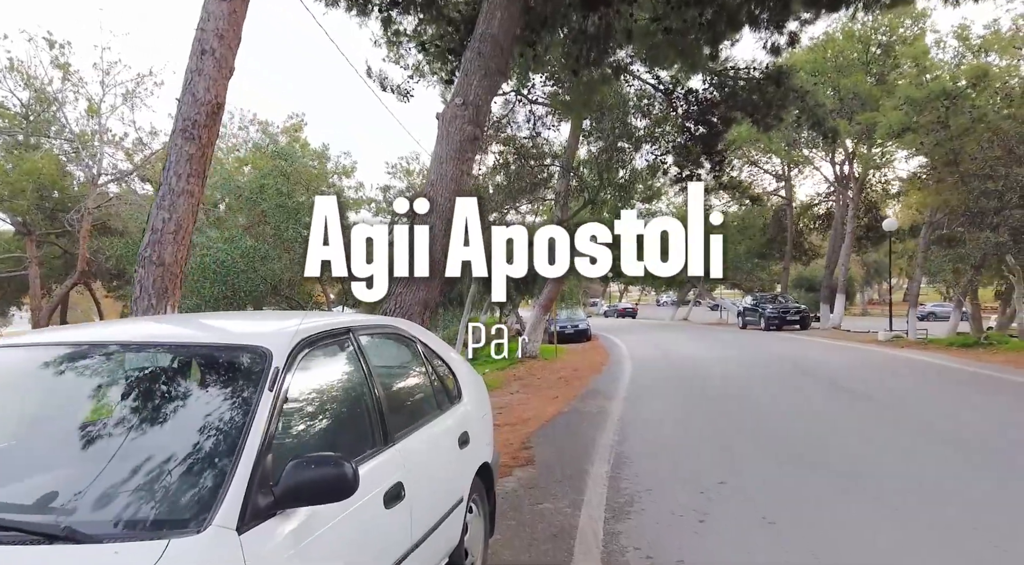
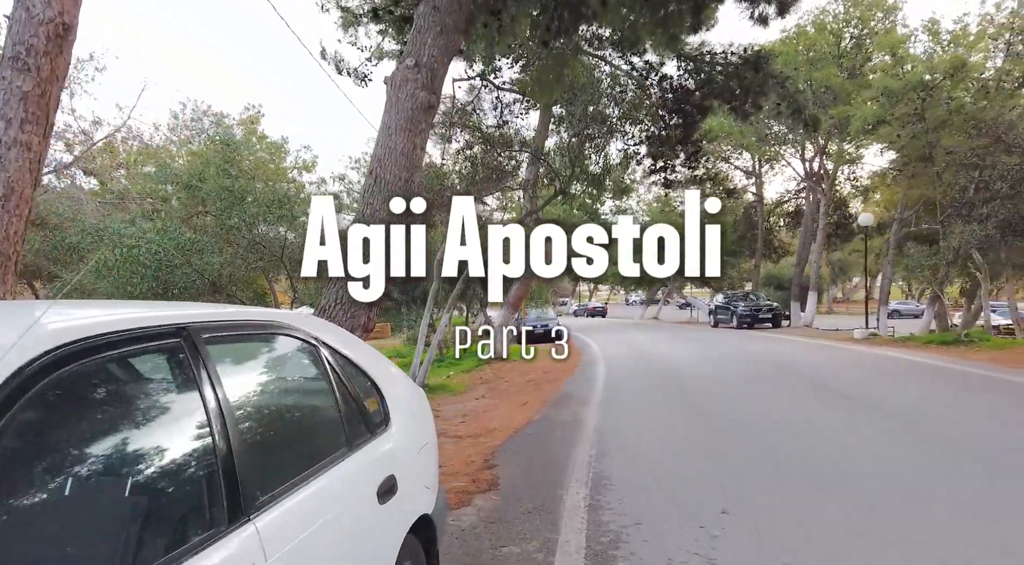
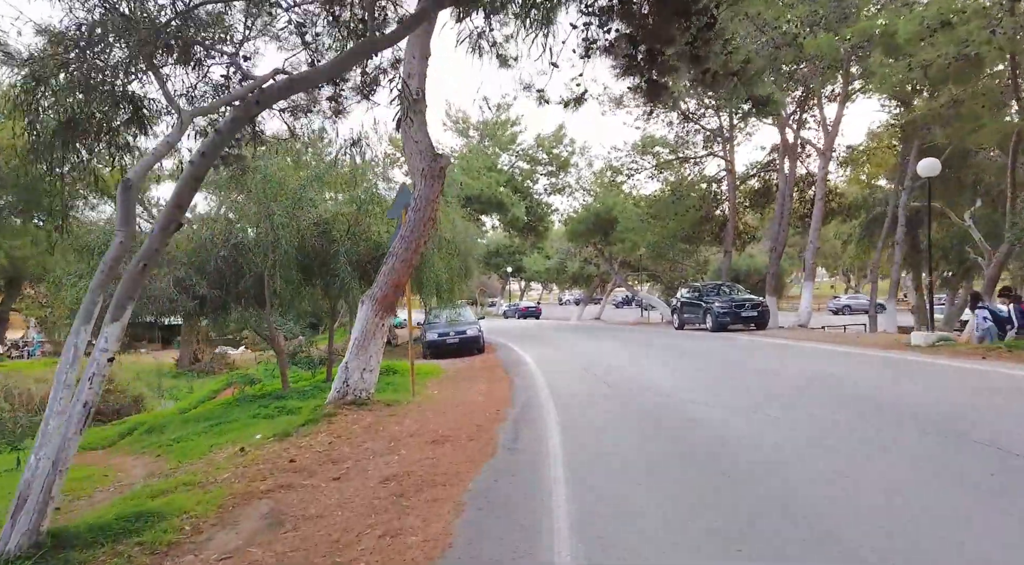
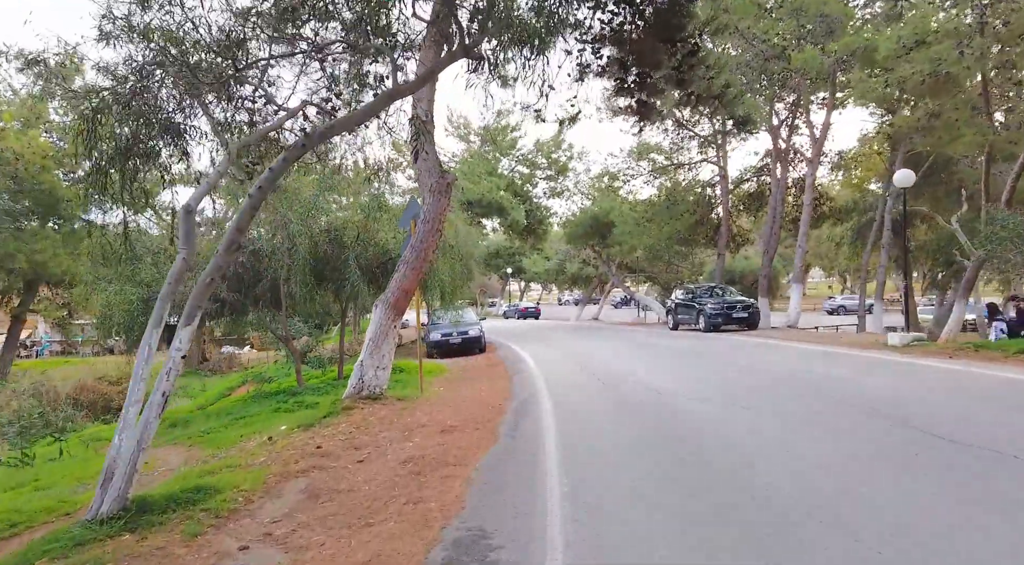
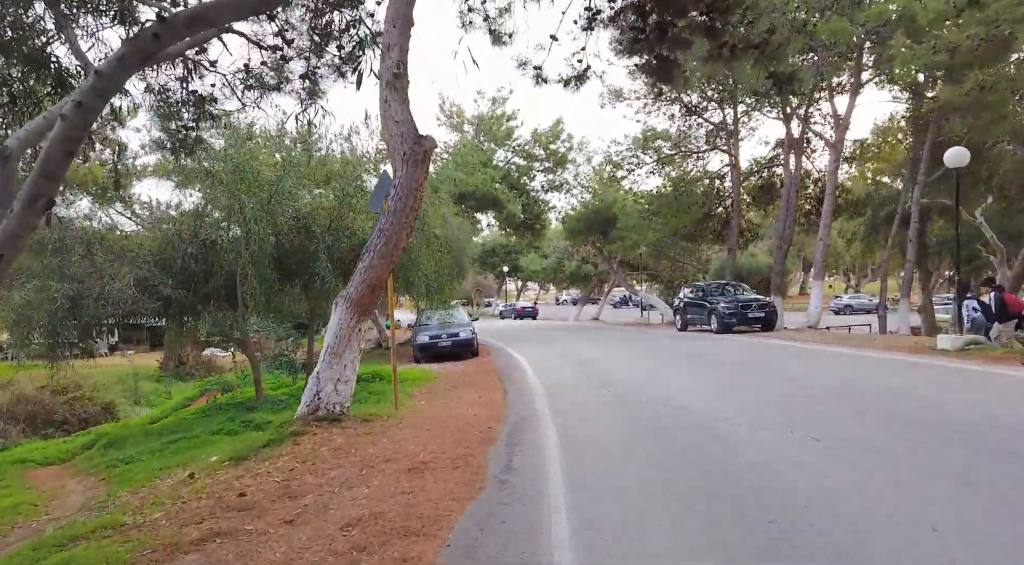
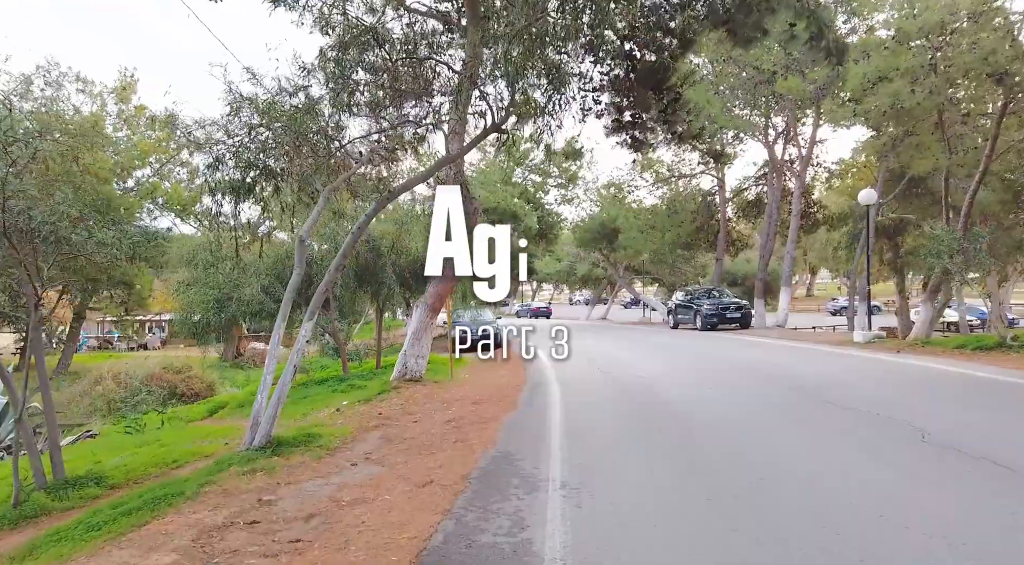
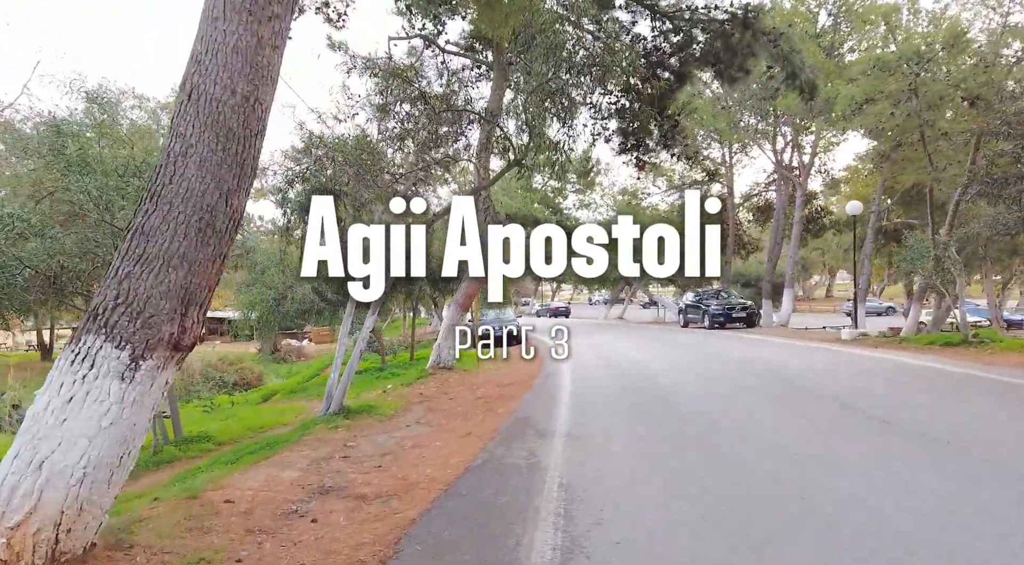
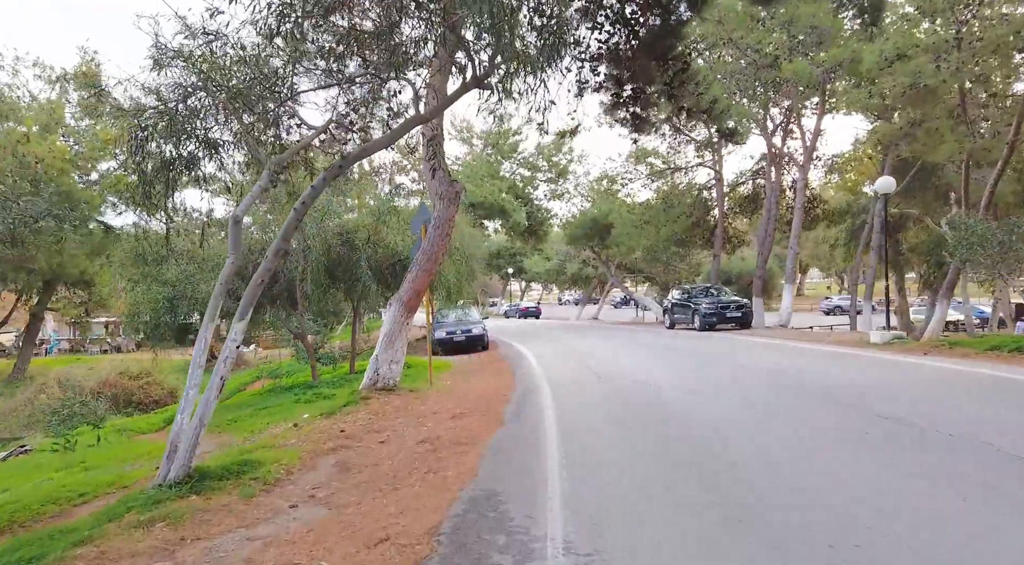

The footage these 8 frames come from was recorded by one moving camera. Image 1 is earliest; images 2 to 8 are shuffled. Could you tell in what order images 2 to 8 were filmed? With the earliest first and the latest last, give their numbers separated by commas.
2, 7, 6, 8, 4, 3, 5
